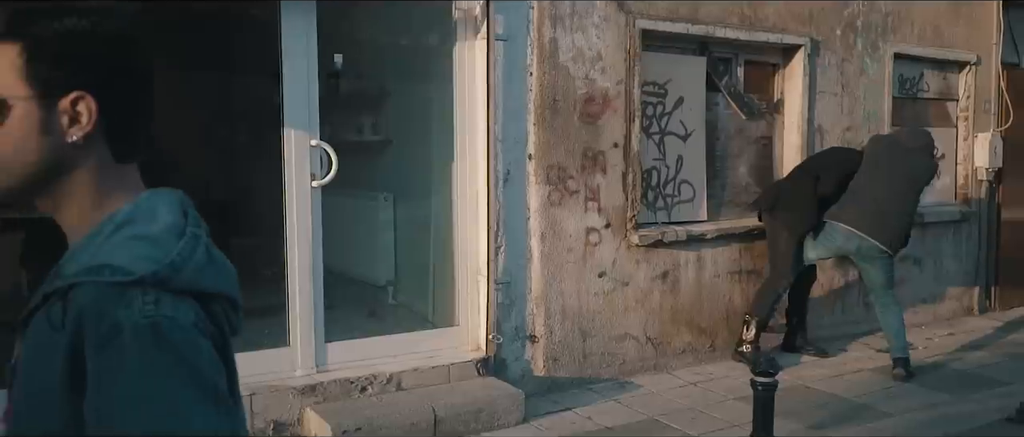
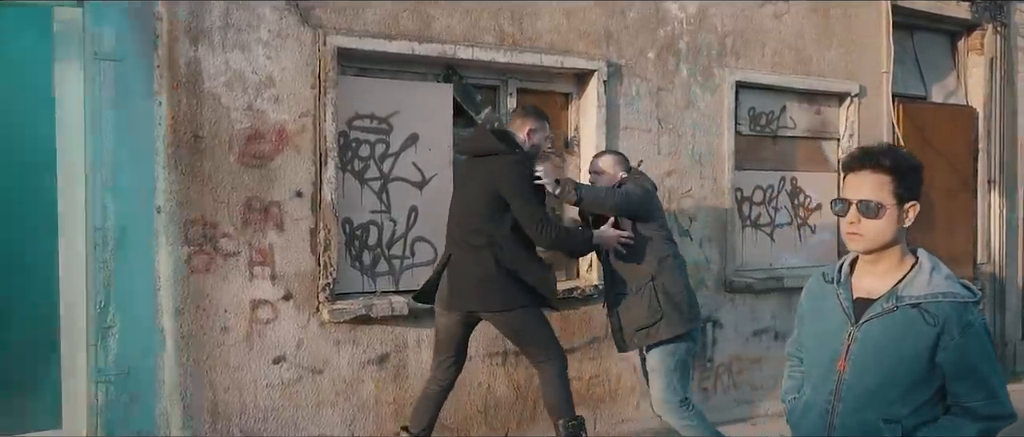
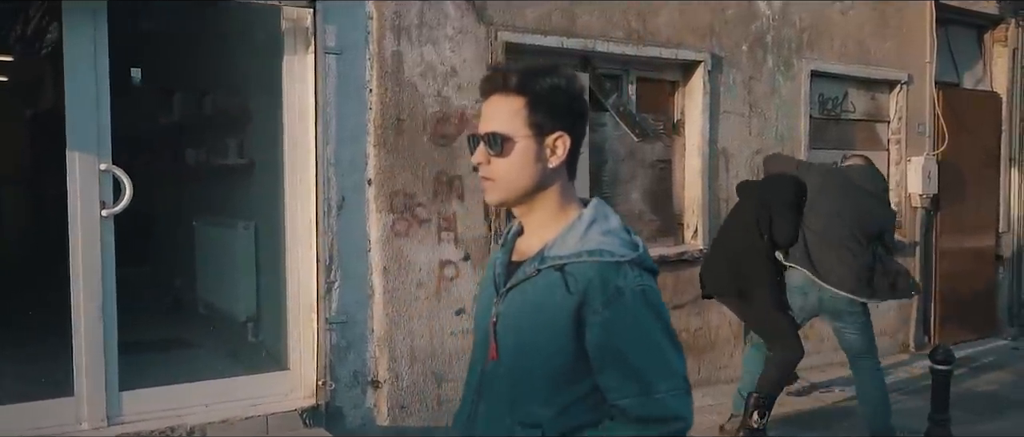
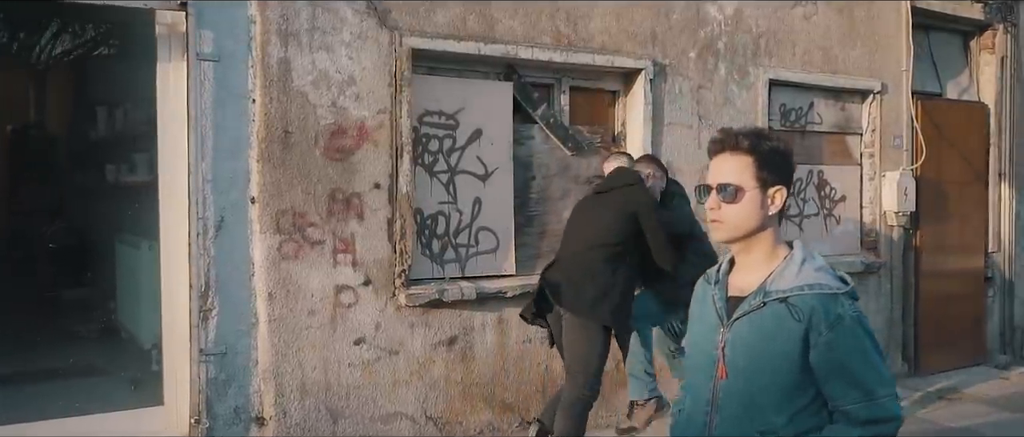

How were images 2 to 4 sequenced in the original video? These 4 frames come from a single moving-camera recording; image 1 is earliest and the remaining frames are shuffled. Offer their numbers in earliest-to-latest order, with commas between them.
3, 4, 2
